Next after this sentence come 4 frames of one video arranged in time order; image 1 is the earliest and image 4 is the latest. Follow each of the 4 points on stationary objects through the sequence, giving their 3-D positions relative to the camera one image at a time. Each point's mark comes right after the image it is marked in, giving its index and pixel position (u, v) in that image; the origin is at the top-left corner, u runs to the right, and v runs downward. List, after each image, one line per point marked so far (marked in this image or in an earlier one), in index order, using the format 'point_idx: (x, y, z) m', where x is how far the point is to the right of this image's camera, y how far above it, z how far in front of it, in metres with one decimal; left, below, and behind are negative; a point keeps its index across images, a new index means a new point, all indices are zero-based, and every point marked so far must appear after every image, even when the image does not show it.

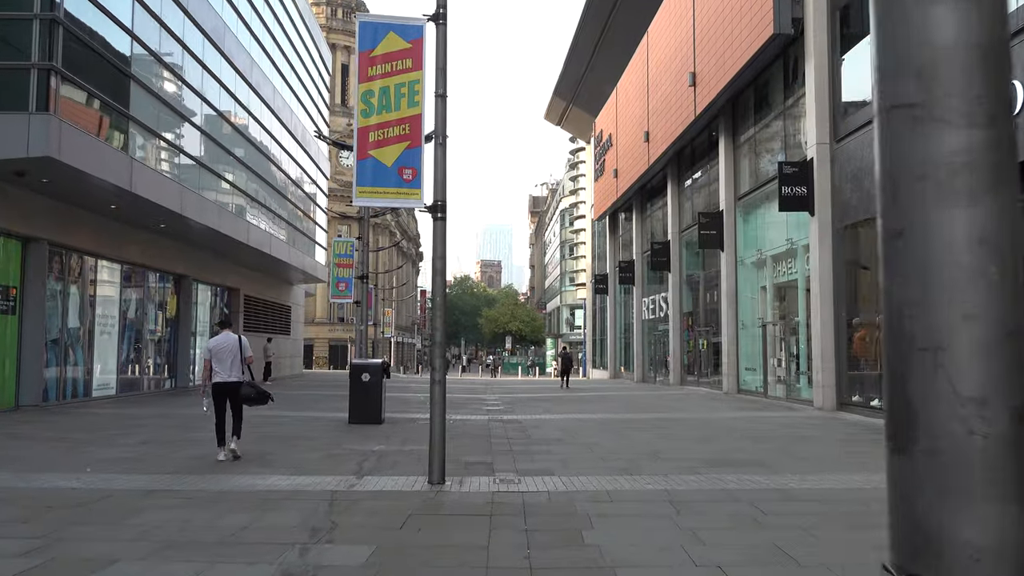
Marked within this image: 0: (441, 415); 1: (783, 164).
0: (-0.6, -1.1, +7.5) m
1: (+5.0, +2.3, +16.3) m
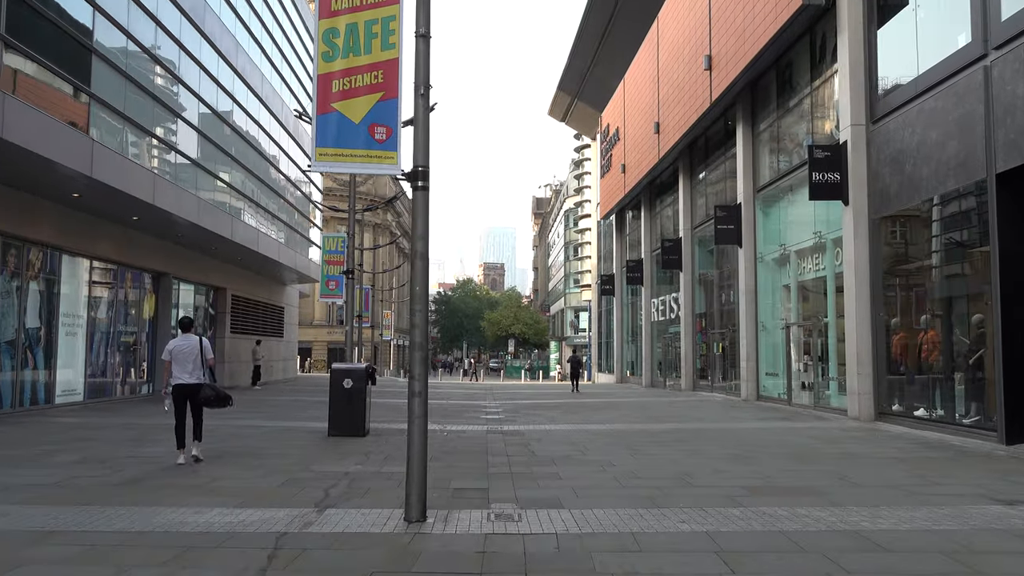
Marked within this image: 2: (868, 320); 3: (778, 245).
0: (-0.6, -1.0, +5.9) m
1: (+5.0, +2.3, +14.8) m
2: (+5.8, -0.5, +14.3) m
3: (+5.9, +1.0, +19.6) m
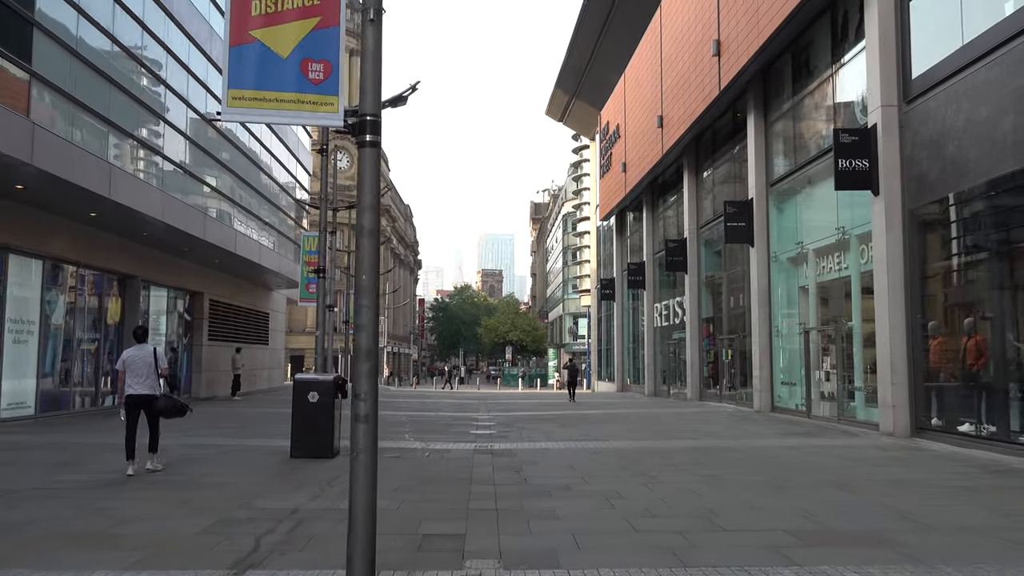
0: (-0.7, -0.9, +4.4) m
1: (+4.9, +2.3, +13.3) m
2: (+5.7, -0.5, +12.7) m
3: (+5.8, +0.9, +18.1) m
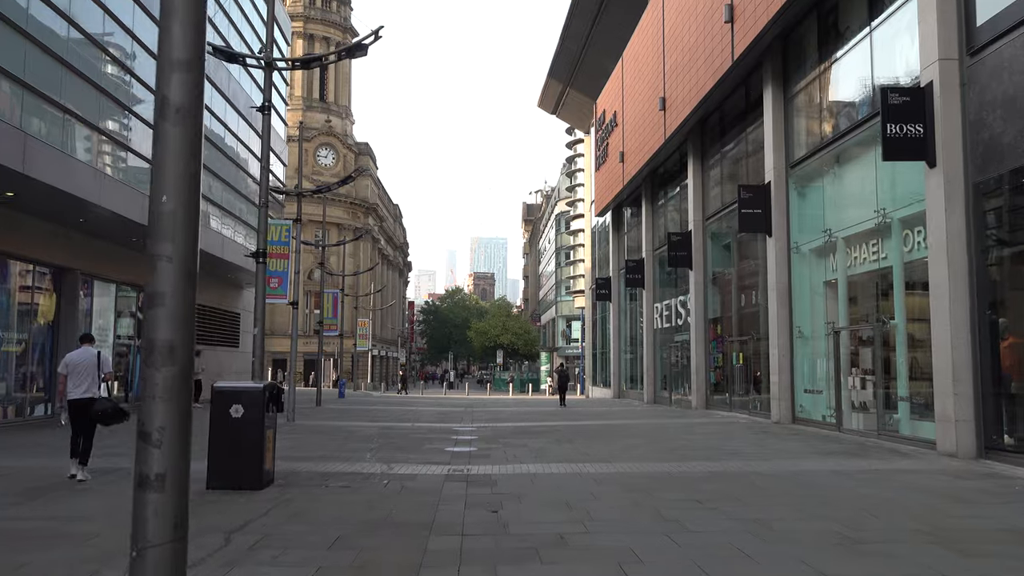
0: (-0.9, -0.8, +2.2) m
1: (+4.7, +2.5, +11.1) m
2: (+5.4, -0.4, +10.6) m
3: (+5.5, +1.0, +15.9) m
